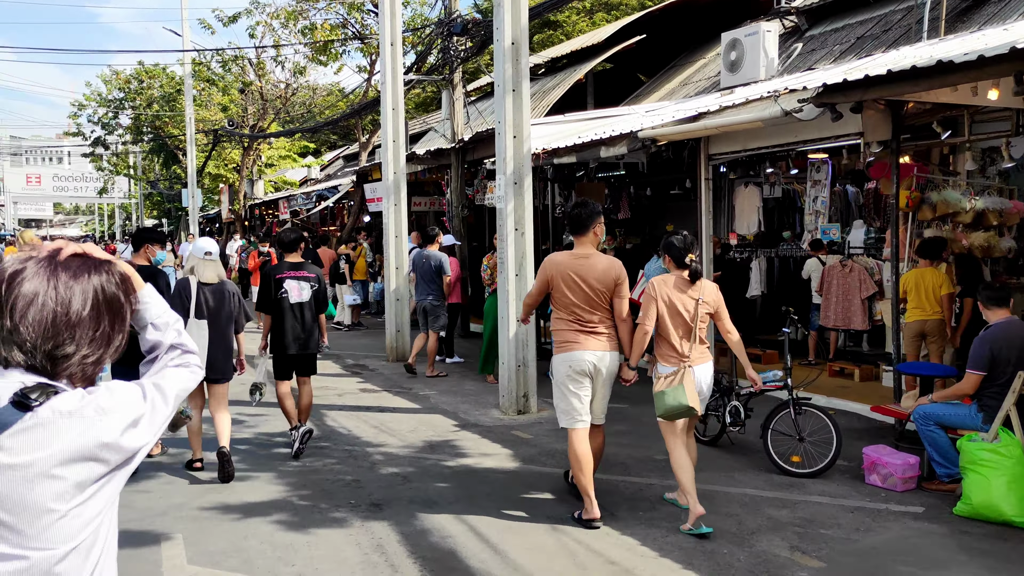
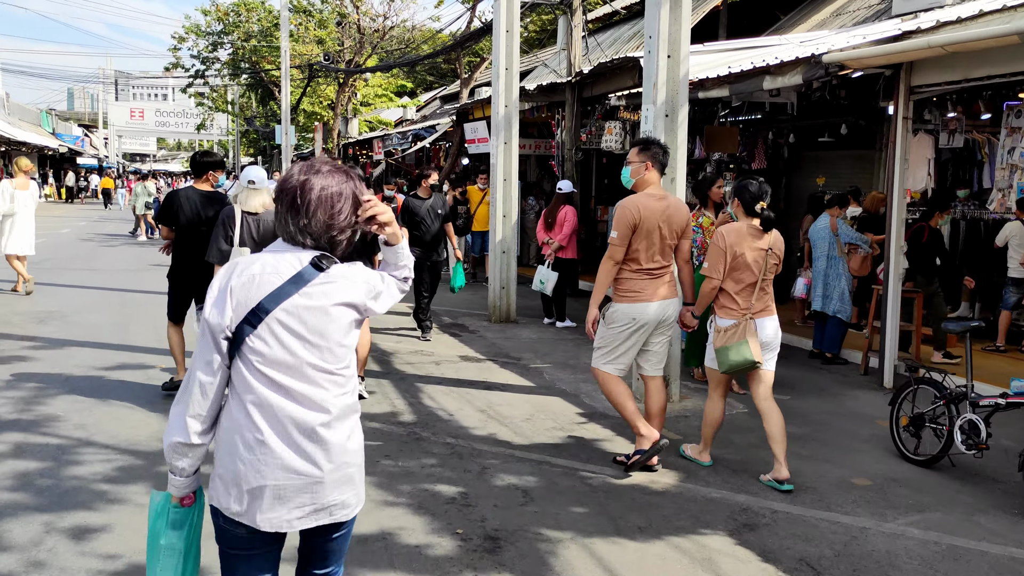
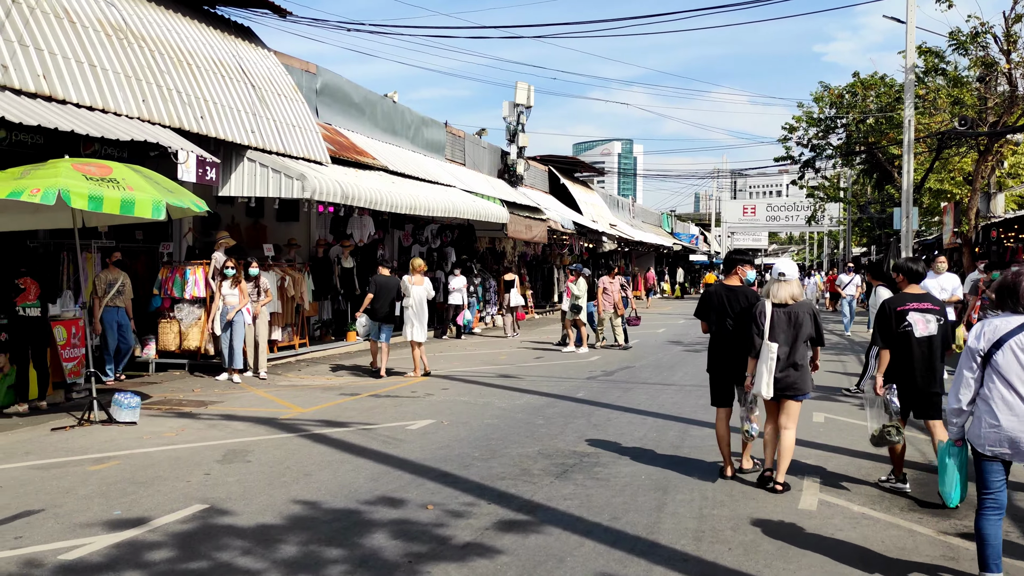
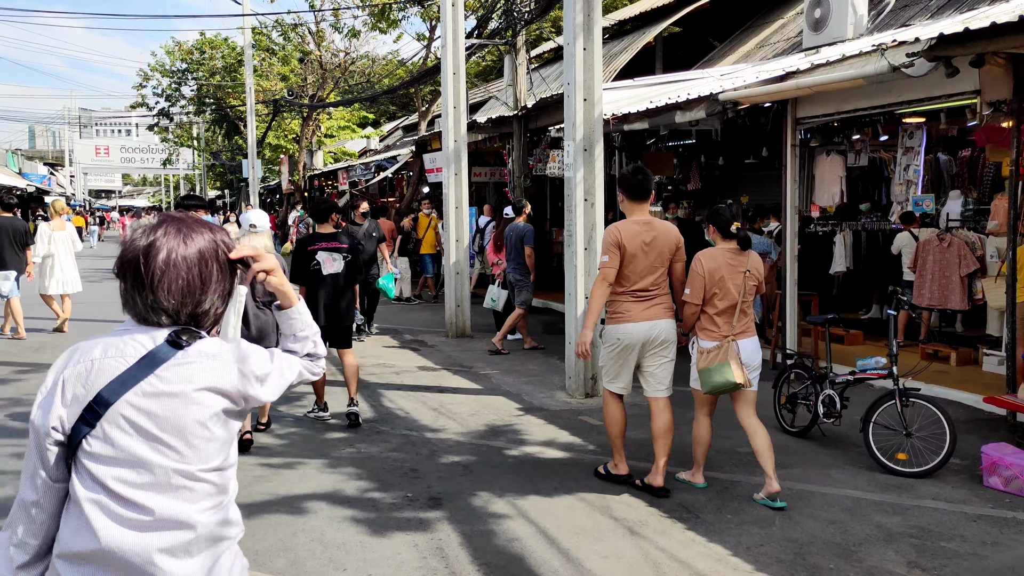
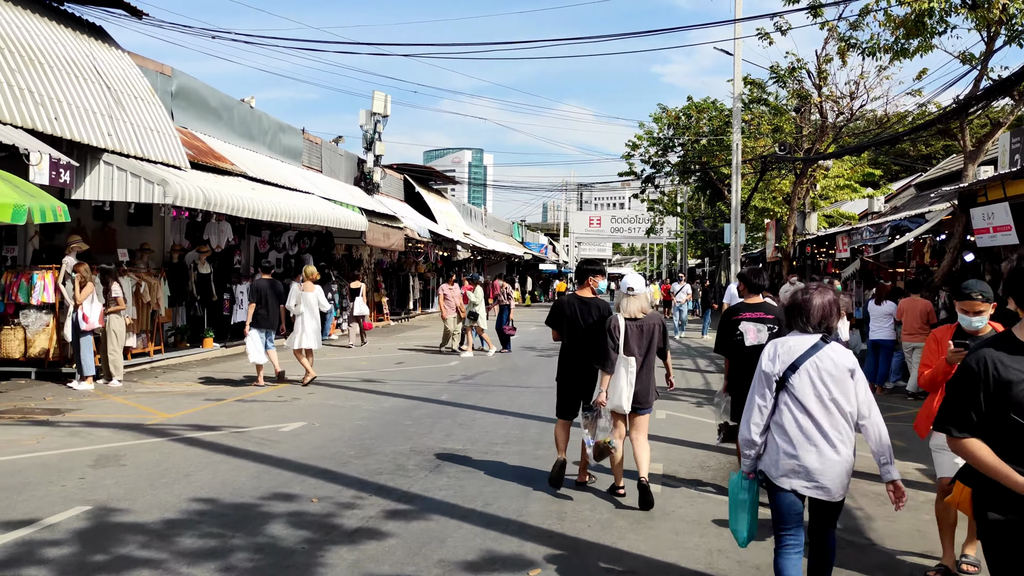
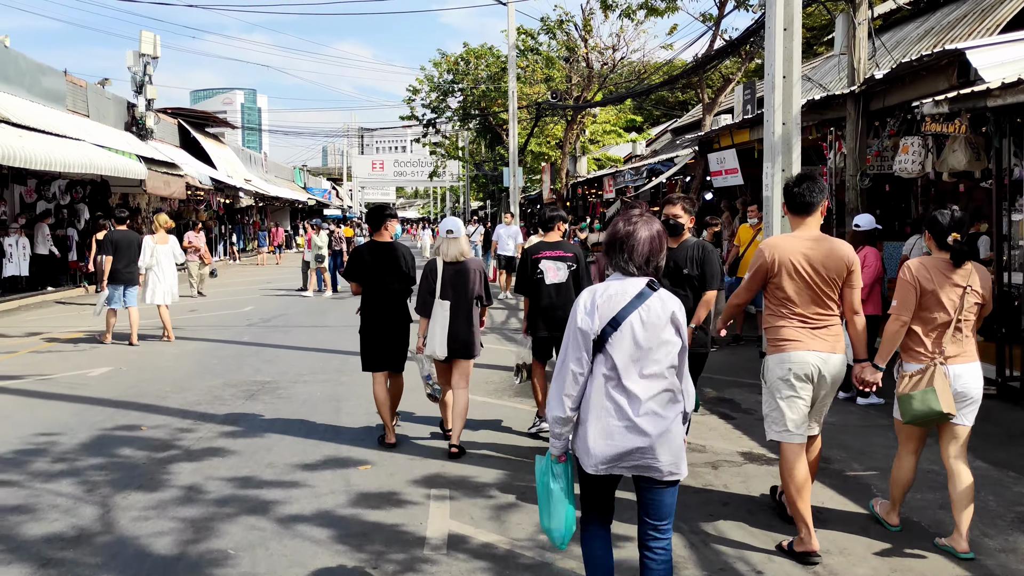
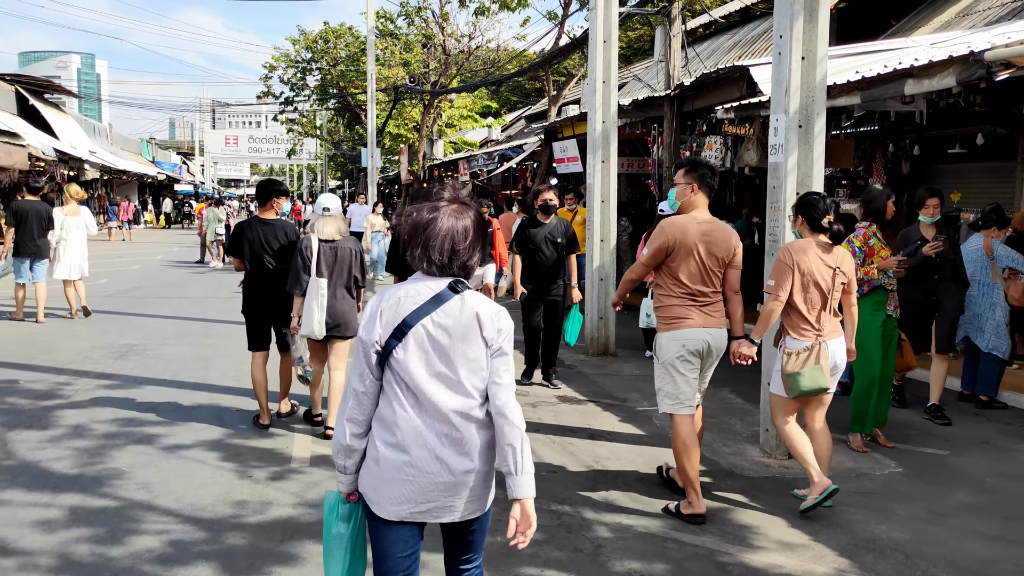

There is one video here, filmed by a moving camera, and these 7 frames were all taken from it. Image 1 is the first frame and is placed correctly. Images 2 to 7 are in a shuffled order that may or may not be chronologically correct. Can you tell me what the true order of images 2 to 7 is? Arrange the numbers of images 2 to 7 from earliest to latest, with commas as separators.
4, 2, 7, 6, 5, 3
